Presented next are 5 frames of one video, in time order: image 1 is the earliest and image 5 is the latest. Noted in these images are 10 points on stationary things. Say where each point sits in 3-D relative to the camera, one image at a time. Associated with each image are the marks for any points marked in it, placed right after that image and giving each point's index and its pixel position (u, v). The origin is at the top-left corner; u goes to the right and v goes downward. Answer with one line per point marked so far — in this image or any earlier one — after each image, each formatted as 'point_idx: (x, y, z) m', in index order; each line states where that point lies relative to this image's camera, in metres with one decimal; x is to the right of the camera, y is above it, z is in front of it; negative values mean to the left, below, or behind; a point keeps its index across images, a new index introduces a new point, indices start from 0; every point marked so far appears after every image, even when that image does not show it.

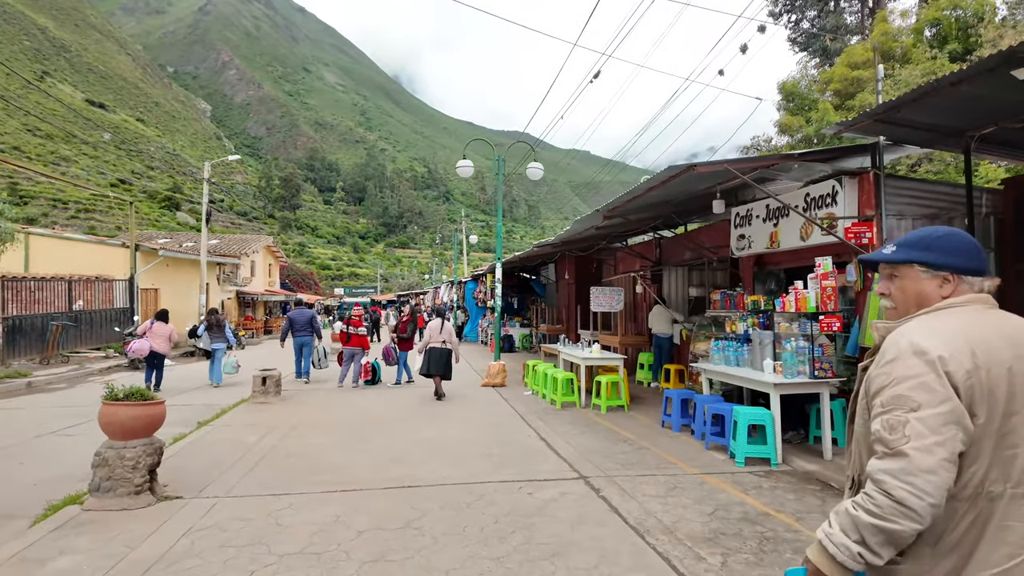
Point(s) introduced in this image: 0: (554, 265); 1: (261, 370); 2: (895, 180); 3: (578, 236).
0: (+1.3, +0.7, +18.9) m
1: (-3.9, -1.3, +9.4) m
2: (+3.8, +1.1, +6.1) m
3: (+1.2, +0.9, +11.1) m
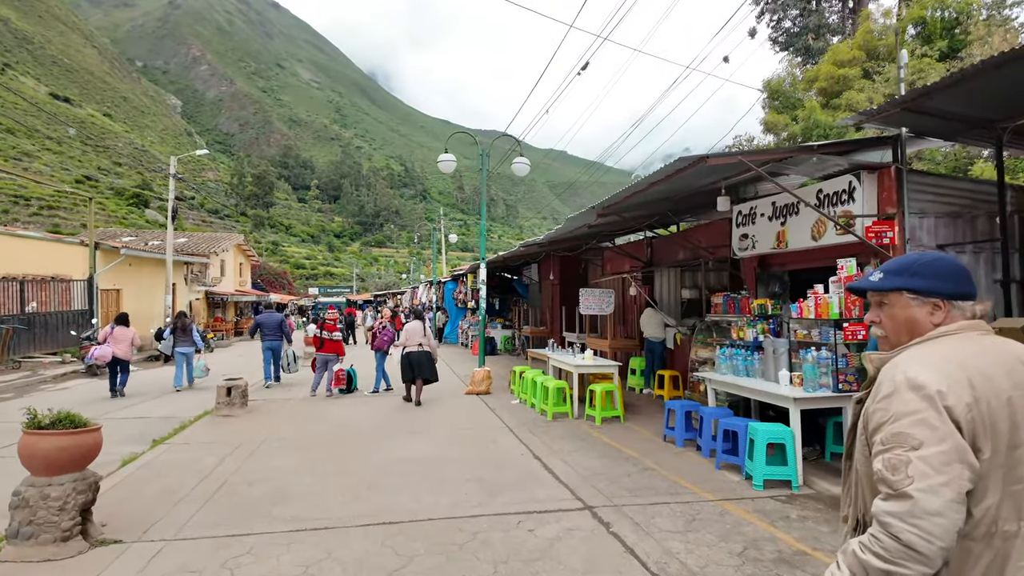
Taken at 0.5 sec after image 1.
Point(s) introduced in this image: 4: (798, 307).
0: (+0.7, +0.7, +18.4) m
1: (-4.1, -1.3, +8.7) m
2: (+3.8, +1.1, +5.6) m
3: (+0.9, +0.9, +10.6) m
4: (+2.6, -0.2, +5.5) m
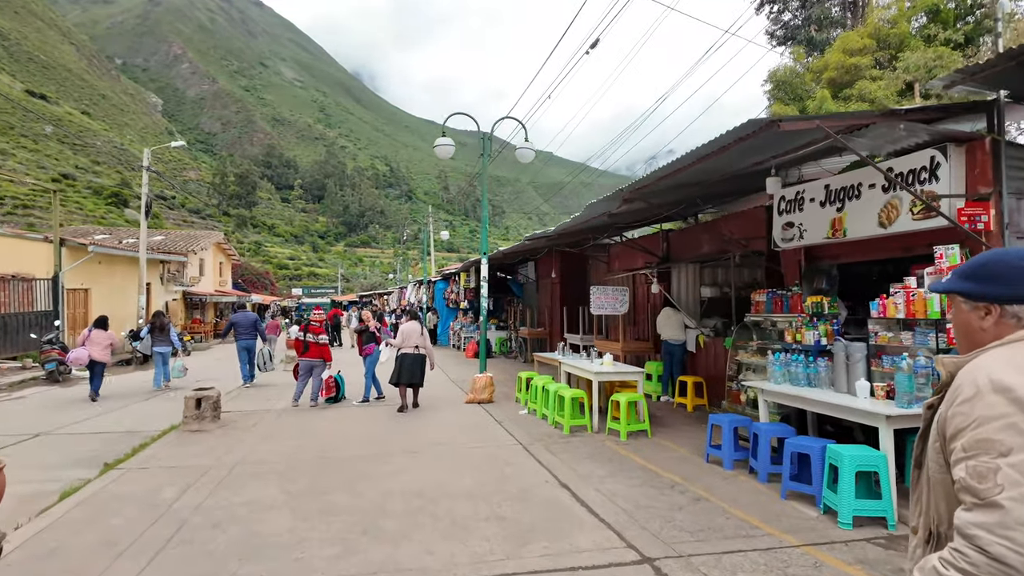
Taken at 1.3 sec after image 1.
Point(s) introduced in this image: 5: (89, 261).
0: (+0.6, +0.7, +17.4) m
1: (-4.0, -1.3, +7.6) m
2: (+3.9, +1.1, +4.8) m
3: (+1.0, +0.9, +9.6) m
4: (+2.8, -0.1, +4.6) m
5: (-13.6, +0.9, +19.4) m
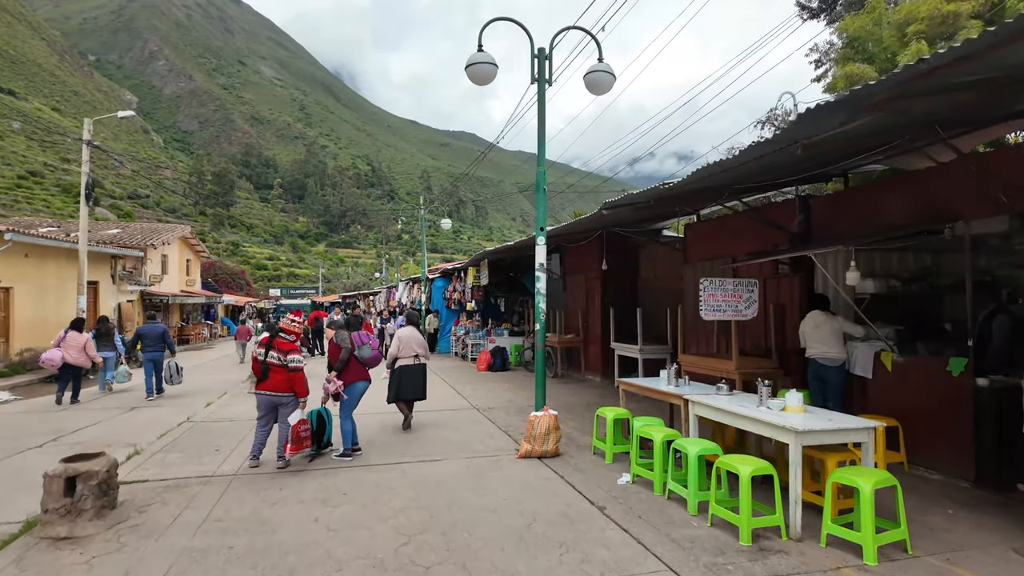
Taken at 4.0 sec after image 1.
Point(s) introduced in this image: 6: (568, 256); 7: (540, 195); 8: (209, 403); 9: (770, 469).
0: (+1.2, +0.8, +14.2) m
1: (-3.2, -1.2, +4.3) m
2: (+4.8, +1.2, +1.7) m
3: (+1.8, +1.0, +6.5) m
4: (+3.7, 0.0, +1.6) m
5: (-13.1, +0.9, +15.9) m
6: (+1.3, +0.7, +13.6) m
7: (+0.3, +1.0, +6.4) m
8: (-5.1, -2.0, +10.2) m
9: (+1.7, -1.2, +4.1) m
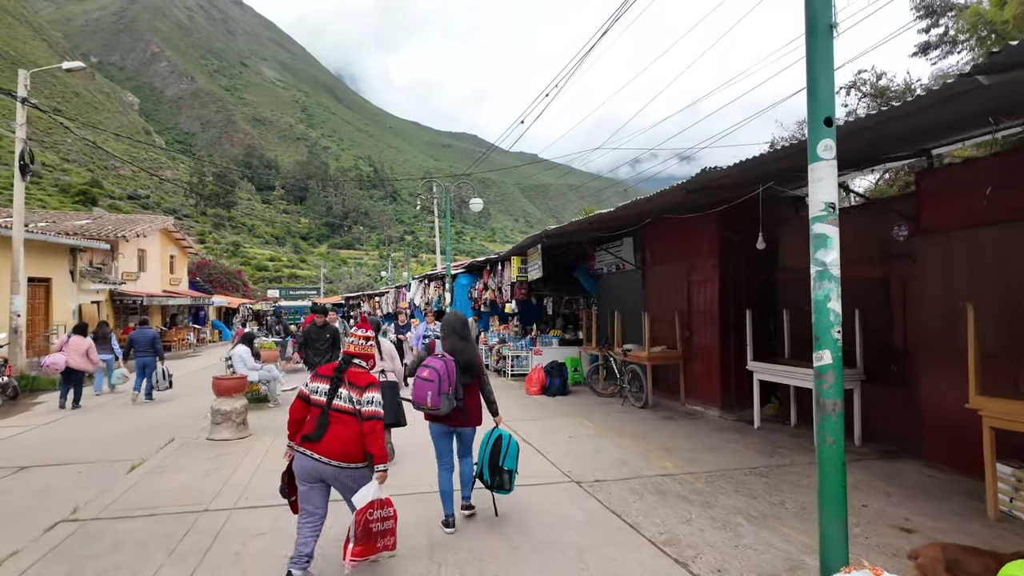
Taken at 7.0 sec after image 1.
0: (+2.3, +0.9, +10.6) m
1: (-2.1, -1.1, +0.6) m
2: (+5.9, +1.3, -2.0) m
3: (+2.8, +1.1, +2.8) m
4: (+4.8, +0.1, -2.1) m
5: (-12.0, +0.9, +12.2) m
6: (+2.4, +0.8, +9.9) m
7: (+1.4, +1.1, +2.7) m
8: (-4.0, -1.9, +6.5) m
9: (+2.8, -1.1, +0.4) m
